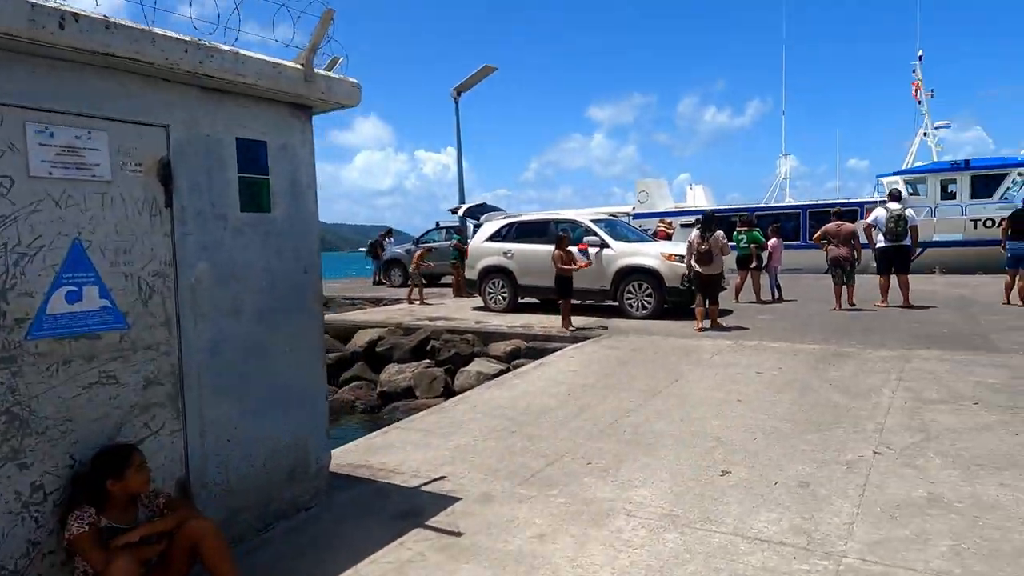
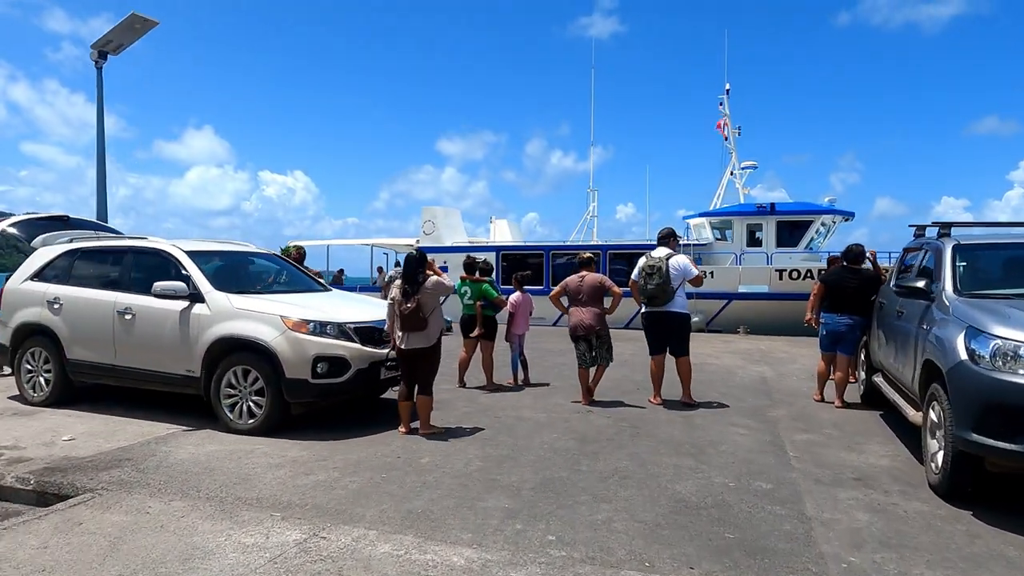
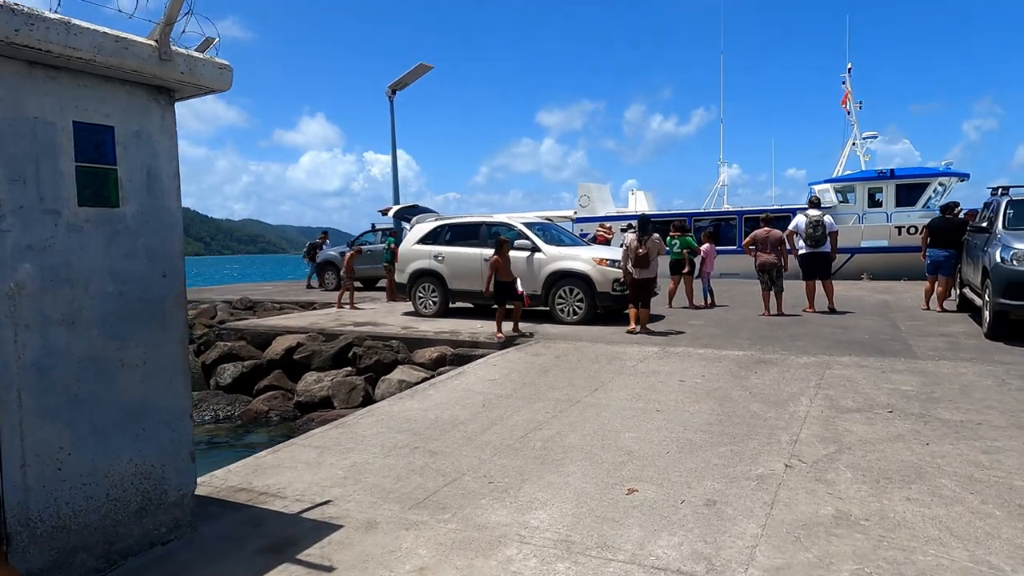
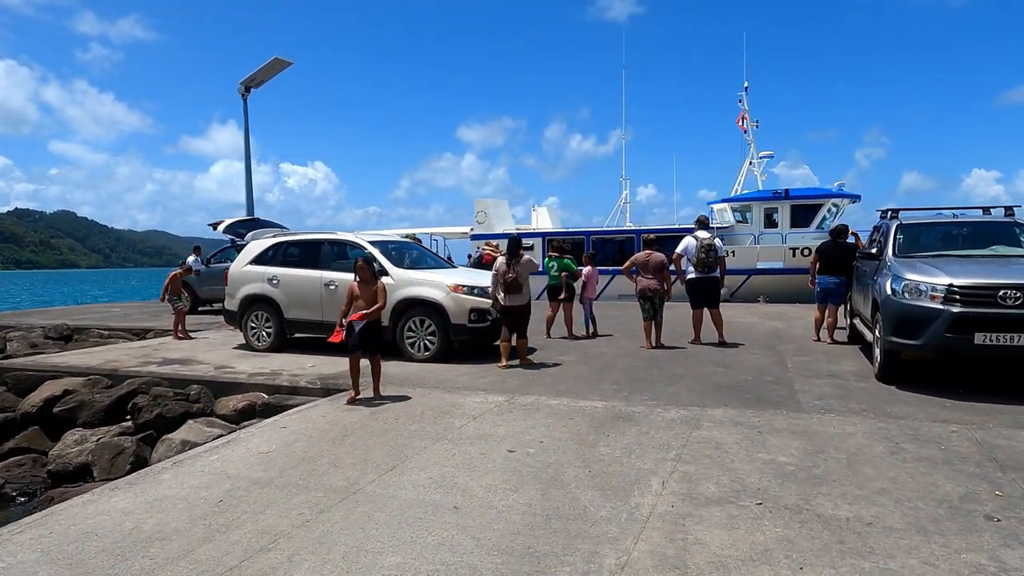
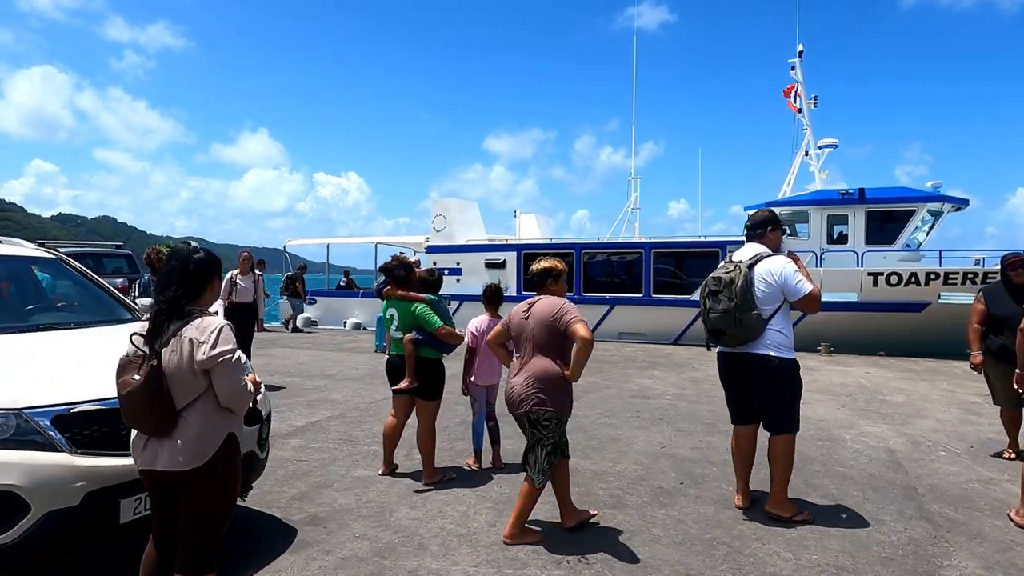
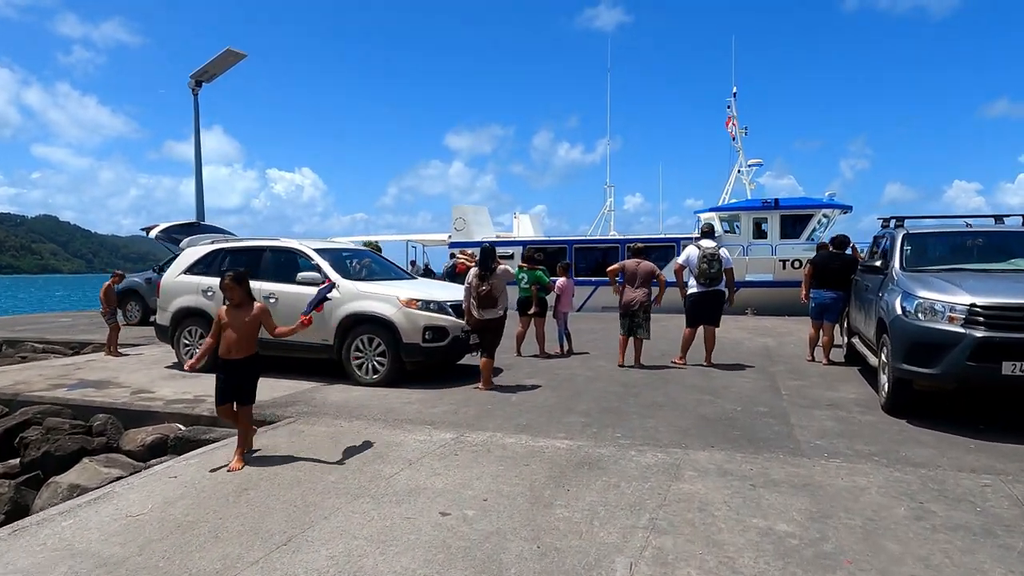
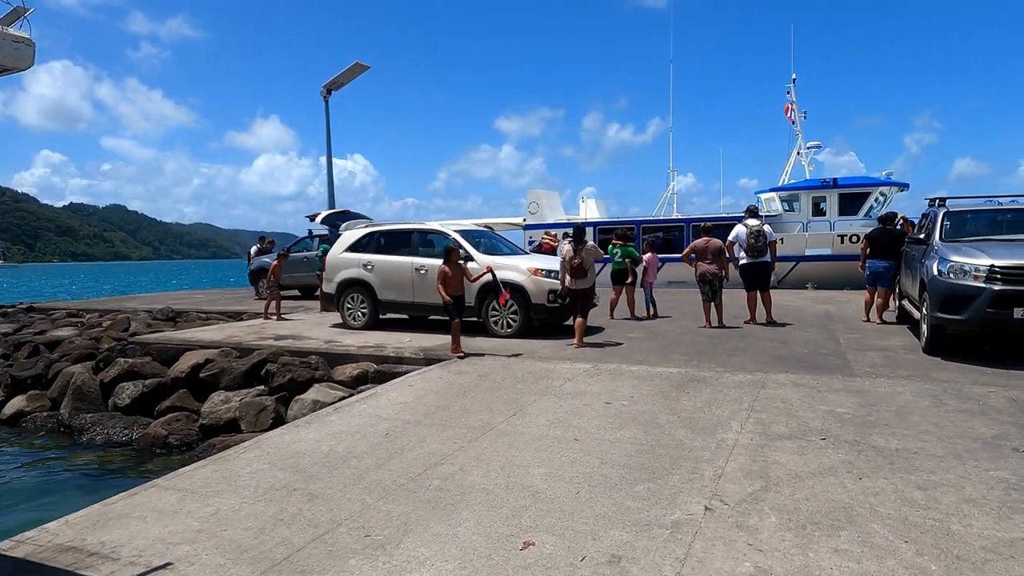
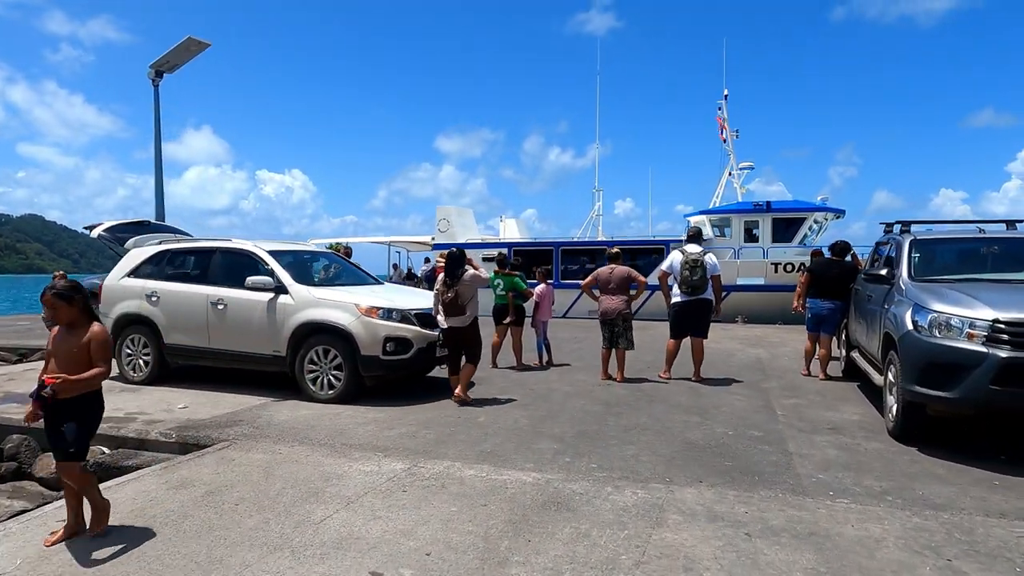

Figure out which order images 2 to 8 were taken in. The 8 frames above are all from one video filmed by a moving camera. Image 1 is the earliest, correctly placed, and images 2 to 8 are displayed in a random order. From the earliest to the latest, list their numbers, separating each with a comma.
3, 7, 4, 6, 8, 2, 5
